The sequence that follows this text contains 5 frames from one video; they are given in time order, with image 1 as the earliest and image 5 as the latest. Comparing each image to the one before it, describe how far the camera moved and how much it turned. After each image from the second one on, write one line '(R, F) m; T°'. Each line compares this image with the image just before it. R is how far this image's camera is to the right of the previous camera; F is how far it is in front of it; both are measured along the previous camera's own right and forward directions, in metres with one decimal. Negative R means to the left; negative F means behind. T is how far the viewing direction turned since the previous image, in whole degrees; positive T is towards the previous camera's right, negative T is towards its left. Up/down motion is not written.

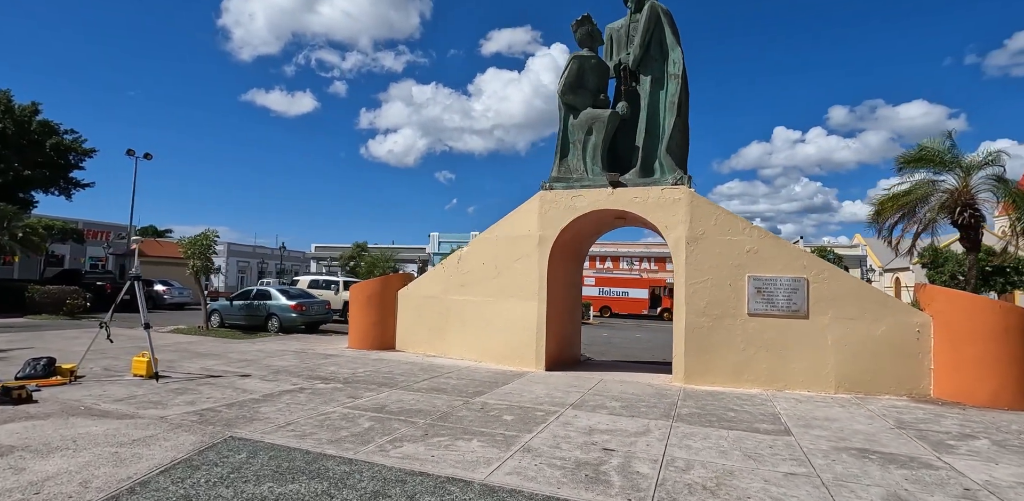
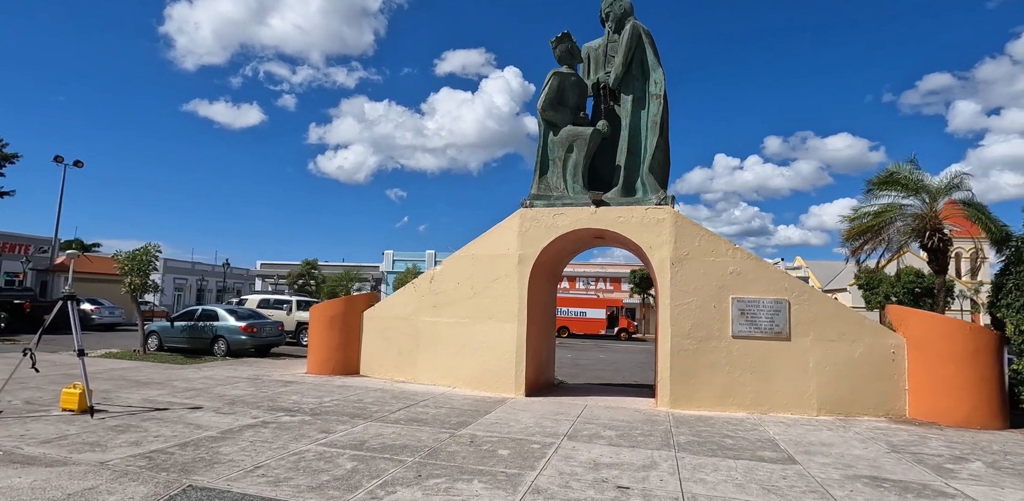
(-0.5, +0.4) m; +5°
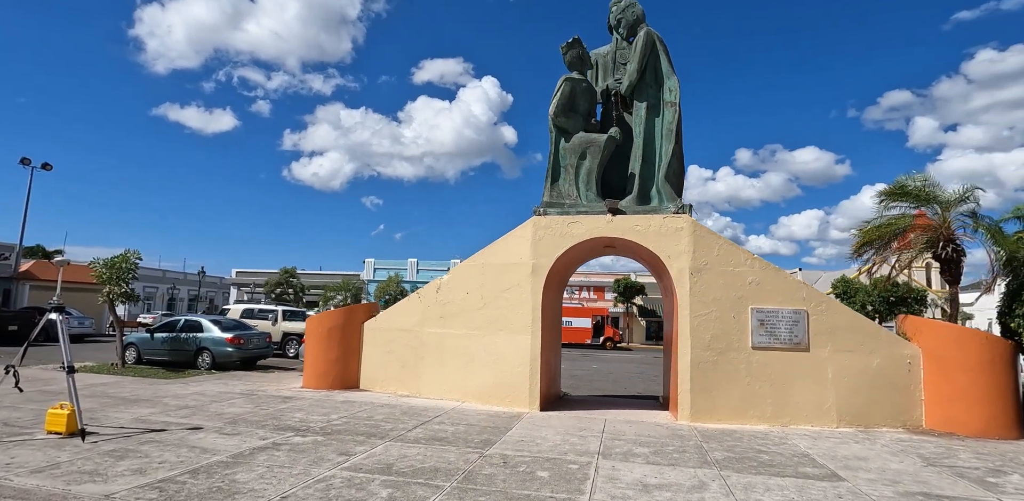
(-0.6, +0.3) m; +3°
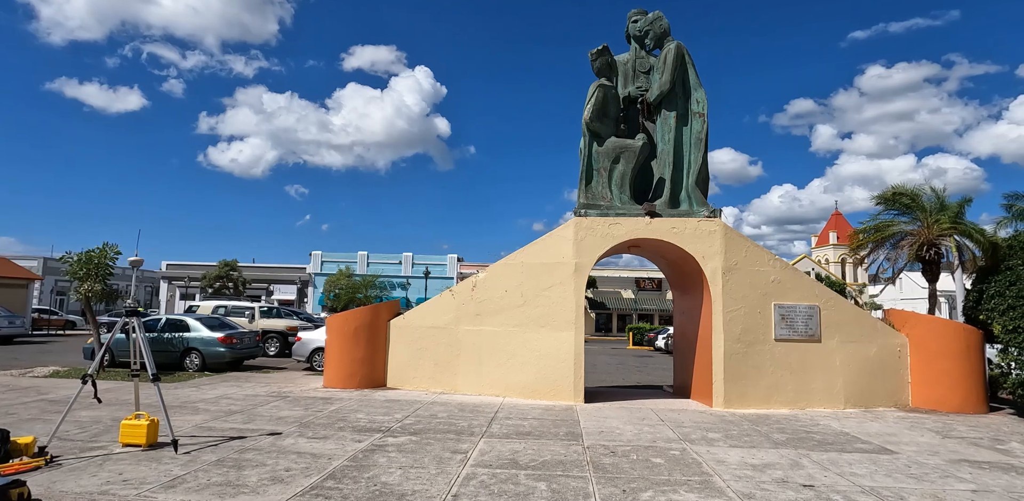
(-2.0, -0.2) m; +8°
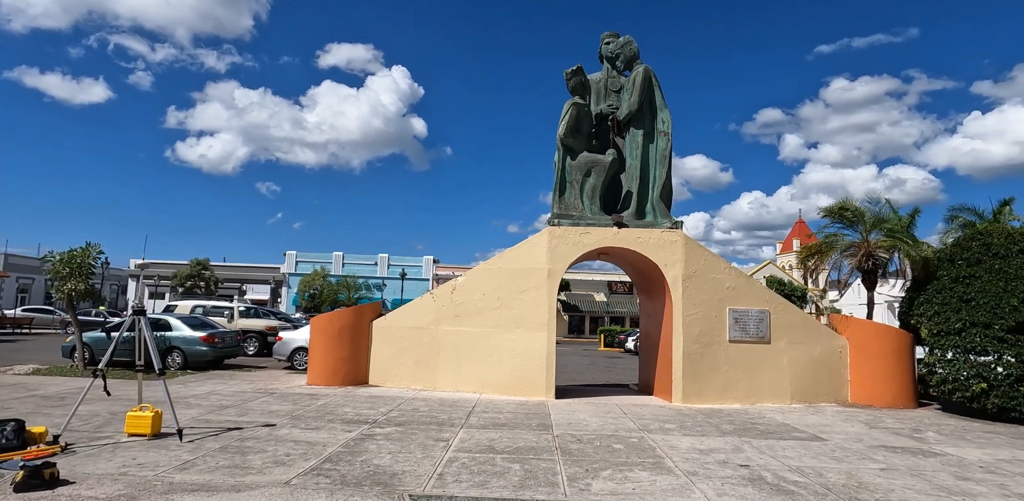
(-0.1, -0.7) m; +3°
